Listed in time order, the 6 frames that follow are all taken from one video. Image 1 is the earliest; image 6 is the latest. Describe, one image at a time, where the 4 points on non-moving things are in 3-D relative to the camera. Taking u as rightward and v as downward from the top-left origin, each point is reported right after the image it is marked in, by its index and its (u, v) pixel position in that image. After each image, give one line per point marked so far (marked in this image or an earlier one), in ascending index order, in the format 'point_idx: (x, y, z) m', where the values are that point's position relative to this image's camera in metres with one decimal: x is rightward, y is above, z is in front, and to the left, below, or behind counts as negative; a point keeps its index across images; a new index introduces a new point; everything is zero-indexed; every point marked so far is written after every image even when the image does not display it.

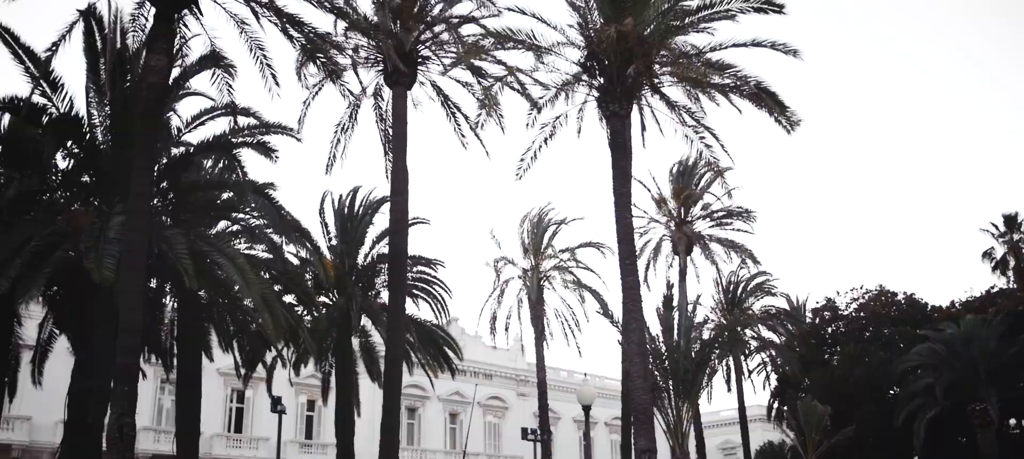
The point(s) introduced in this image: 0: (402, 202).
0: (-2.3, +0.6, +18.7) m
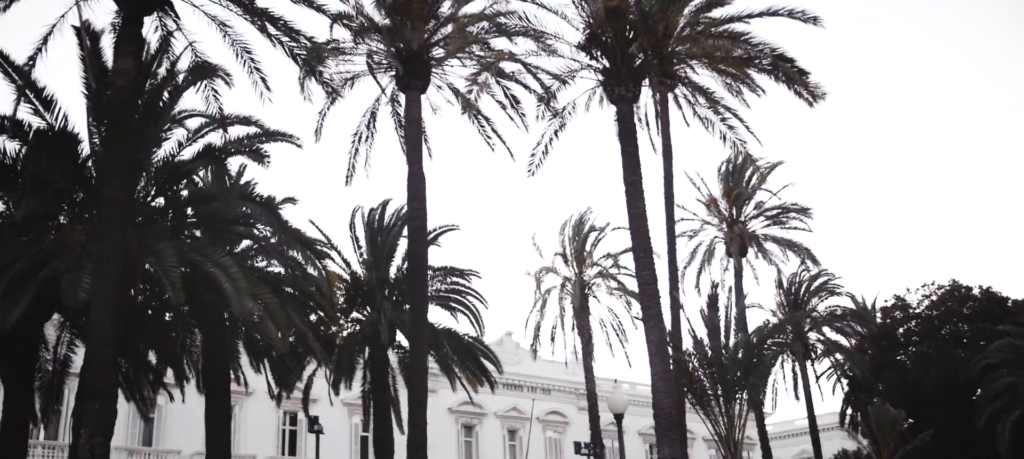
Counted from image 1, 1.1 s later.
0: (-1.9, +0.4, +18.0) m
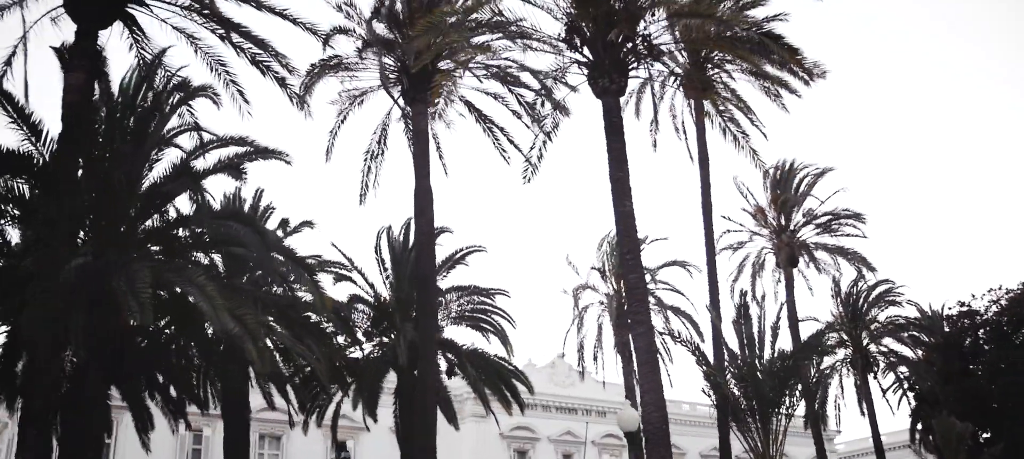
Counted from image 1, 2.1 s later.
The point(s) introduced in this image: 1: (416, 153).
0: (-1.7, +0.1, +17.4) m
1: (-2.0, +1.6, +18.0) m
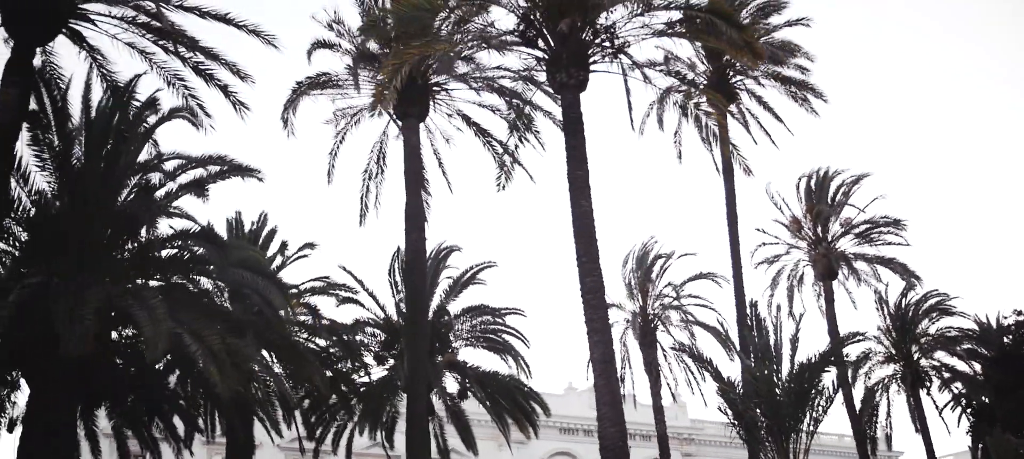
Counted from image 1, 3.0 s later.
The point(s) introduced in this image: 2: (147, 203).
0: (-1.8, -0.2, +16.9) m
1: (-2.1, +1.2, +17.6) m
2: (-6.2, +0.4, +15.5) m
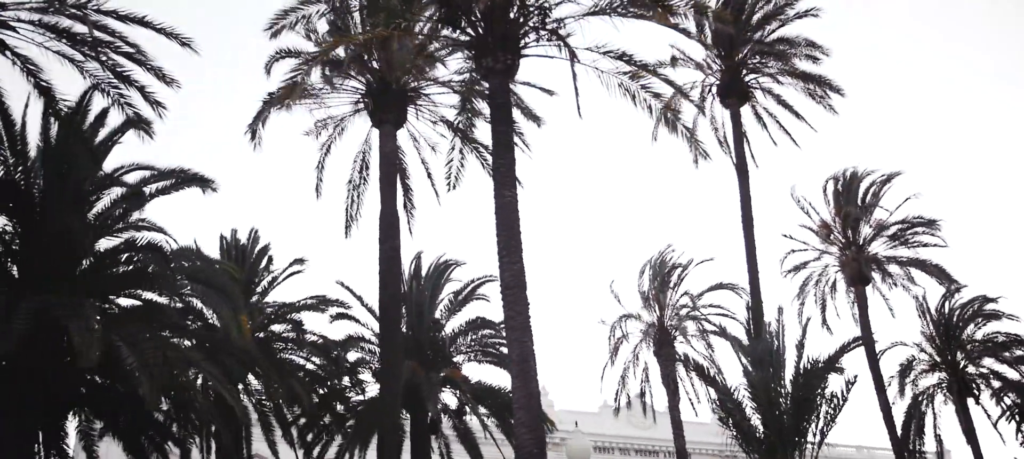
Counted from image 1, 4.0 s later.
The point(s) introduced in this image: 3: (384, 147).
0: (-2.2, -0.4, +16.3) m
1: (-2.5, +1.0, +17.1) m
2: (-6.7, +0.2, +15.3) m
3: (-2.5, +1.6, +16.9) m
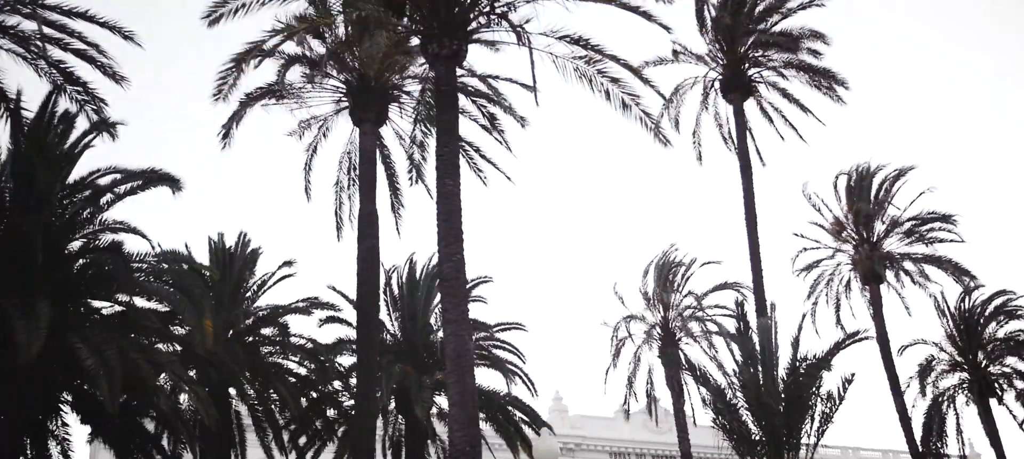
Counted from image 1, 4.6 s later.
0: (-2.5, -0.3, +16.0) m
1: (-2.8, +1.0, +16.8) m
2: (-7.1, +0.1, +15.1) m
3: (-2.8, +1.6, +16.6) m
